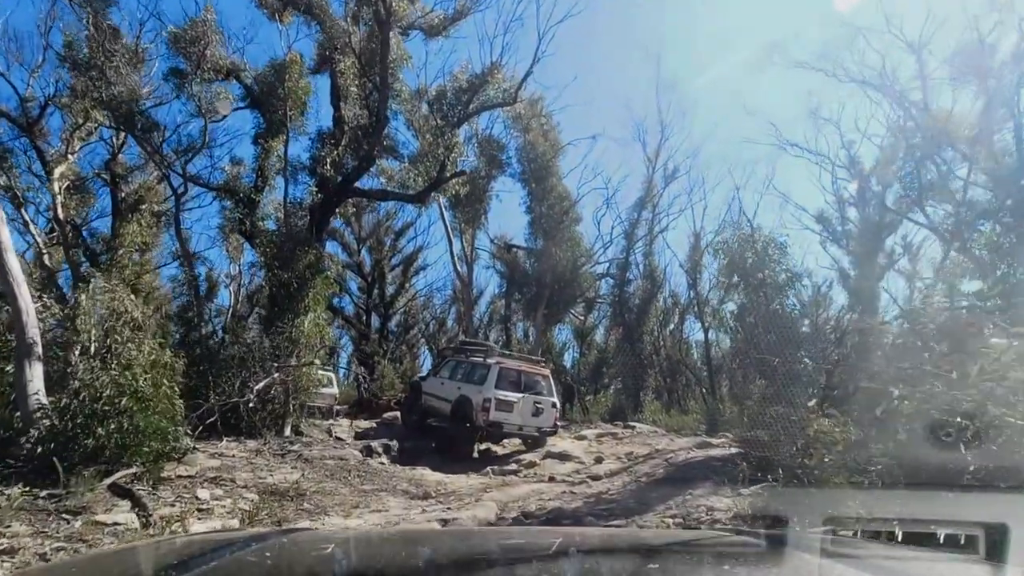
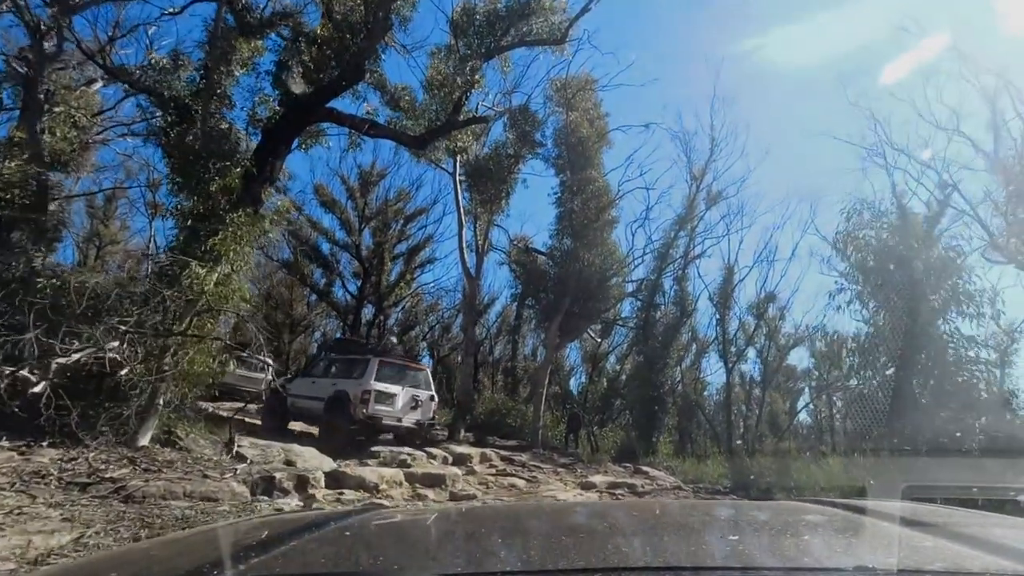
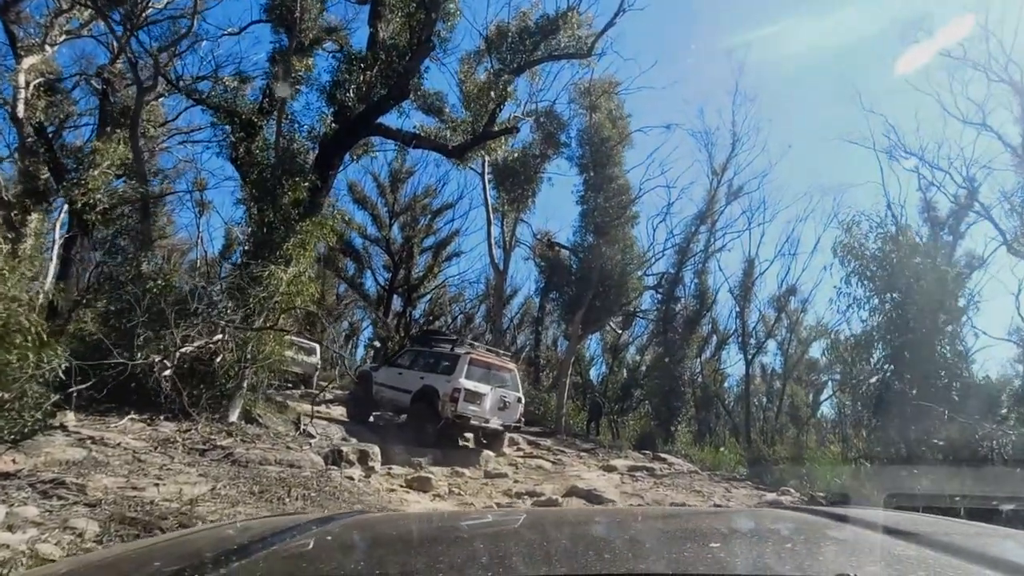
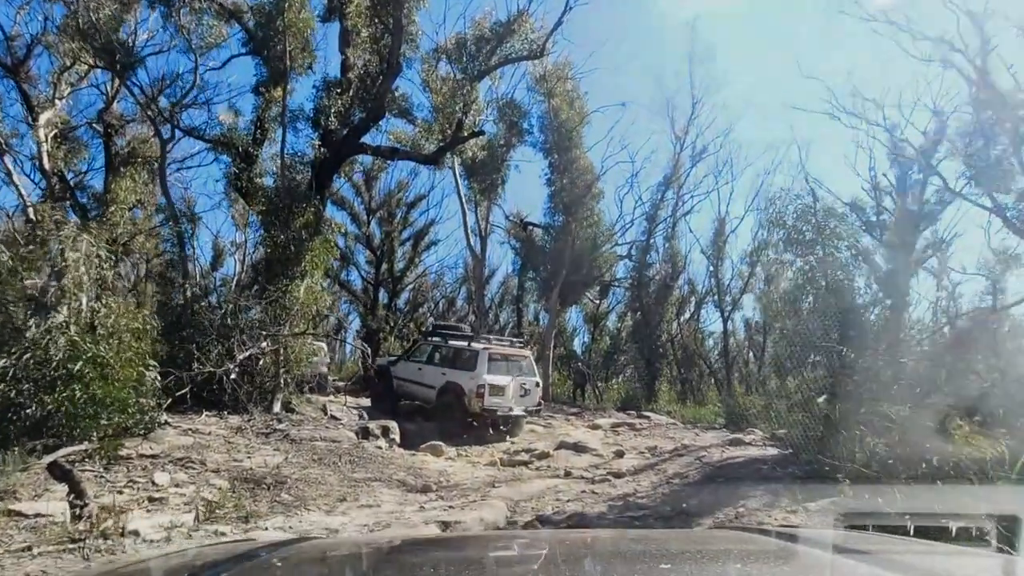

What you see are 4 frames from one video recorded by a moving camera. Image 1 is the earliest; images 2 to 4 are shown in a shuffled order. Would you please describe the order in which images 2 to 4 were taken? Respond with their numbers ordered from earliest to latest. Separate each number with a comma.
4, 3, 2
